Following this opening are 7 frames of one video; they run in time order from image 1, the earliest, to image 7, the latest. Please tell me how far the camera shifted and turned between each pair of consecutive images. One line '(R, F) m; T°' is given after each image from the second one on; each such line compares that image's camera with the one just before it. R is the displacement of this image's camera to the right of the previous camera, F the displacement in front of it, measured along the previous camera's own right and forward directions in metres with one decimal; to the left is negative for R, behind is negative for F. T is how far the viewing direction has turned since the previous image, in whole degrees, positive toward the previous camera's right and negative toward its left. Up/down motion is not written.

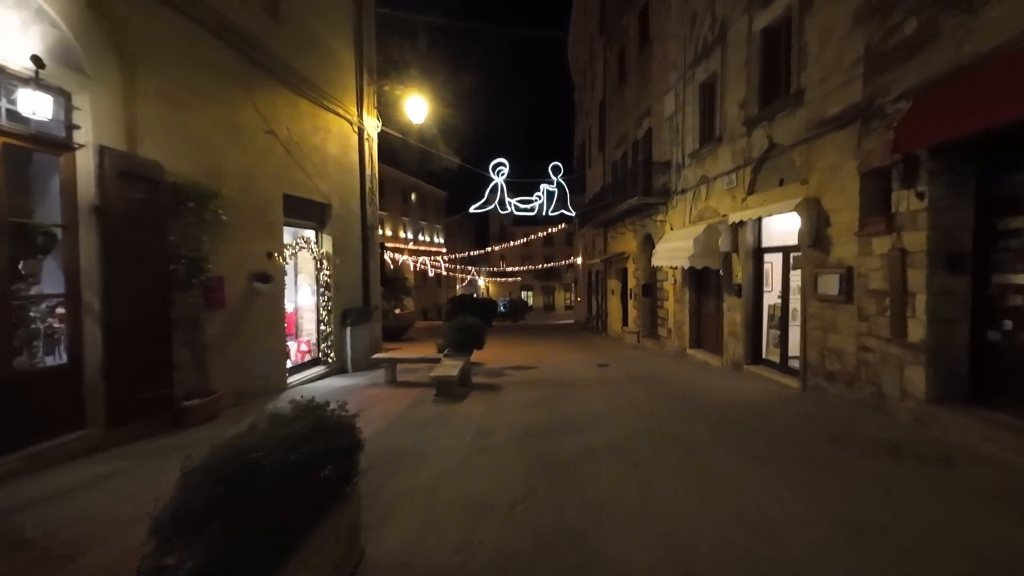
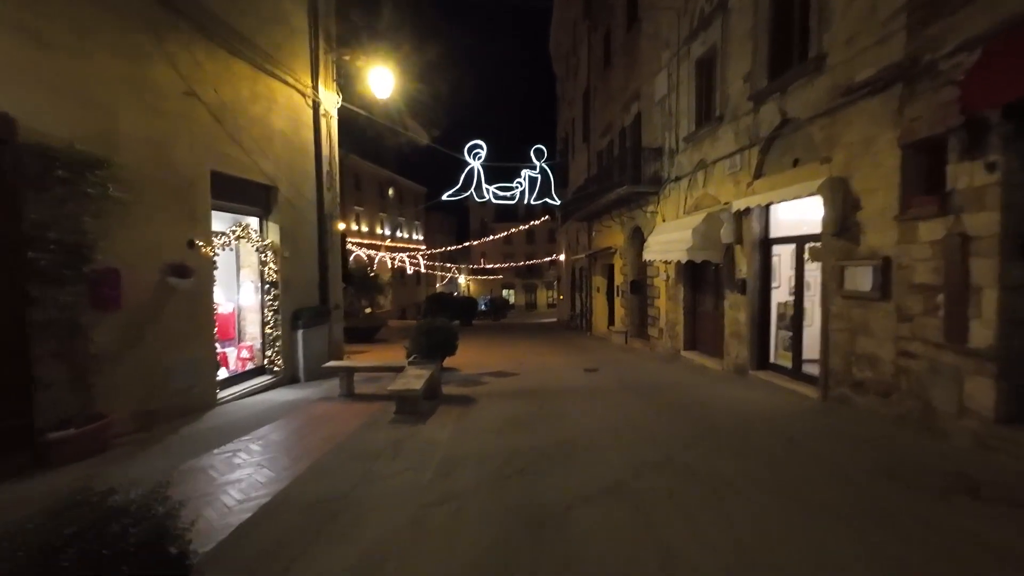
(+0.1, +1.3) m; +2°
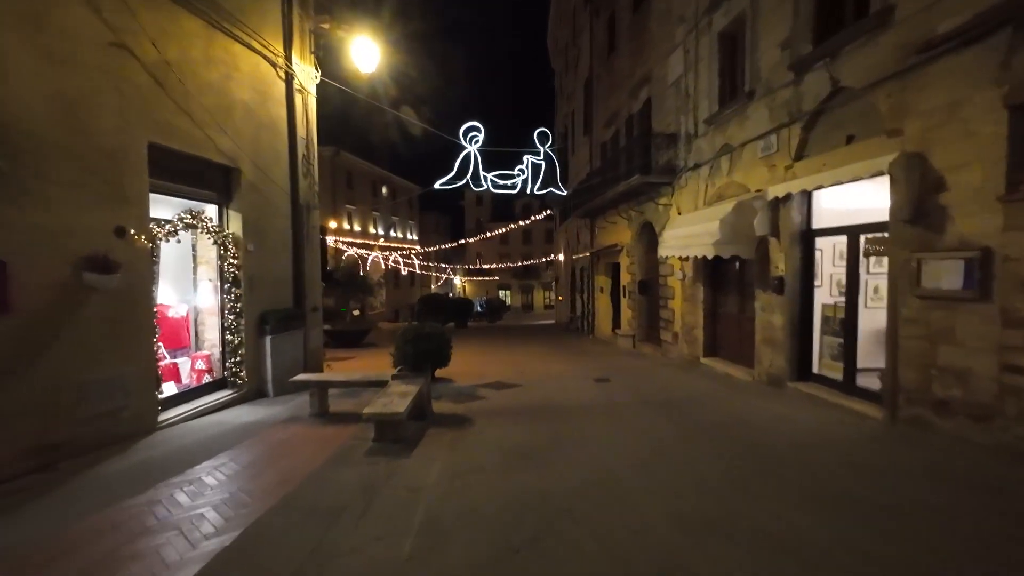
(-0.1, +1.3) m; +1°
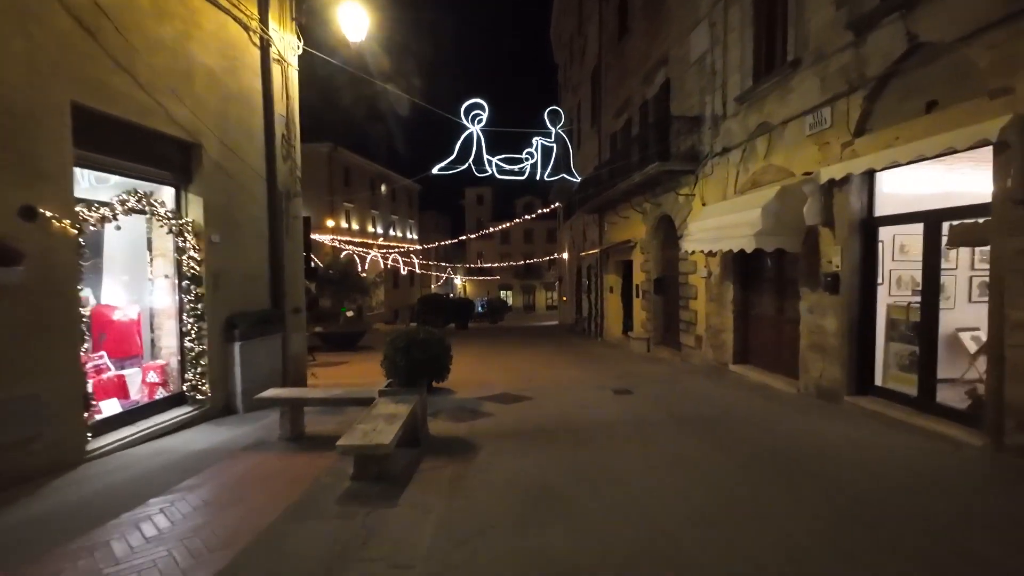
(-0.1, +1.2) m; 0°
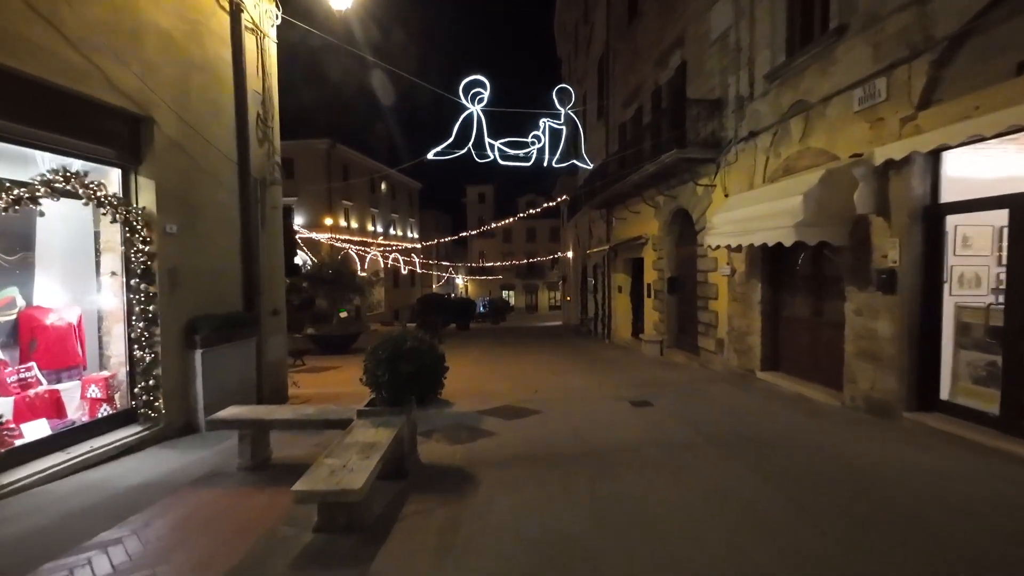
(0.0, +1.0) m; 0°
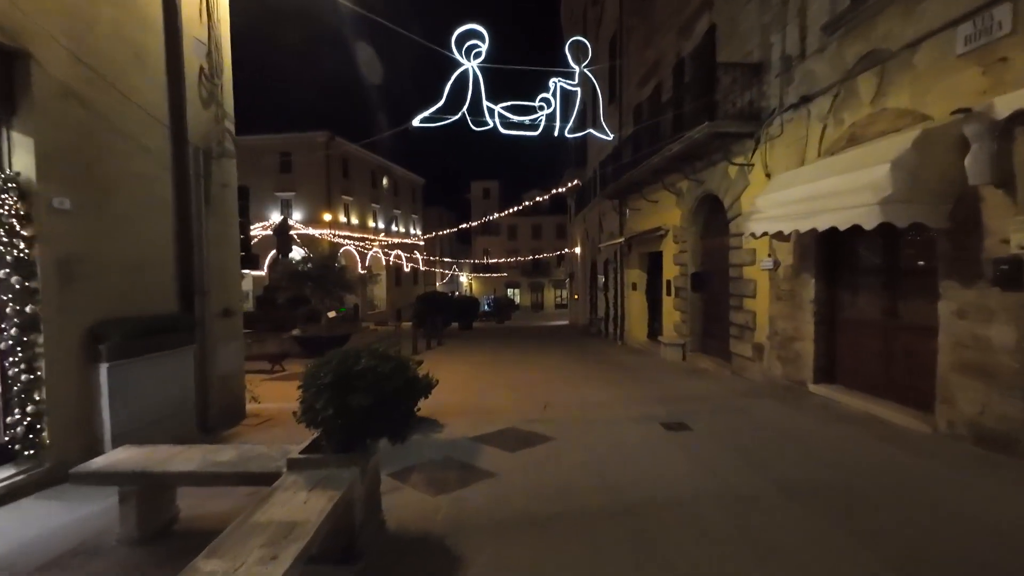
(0.0, +1.4) m; -1°
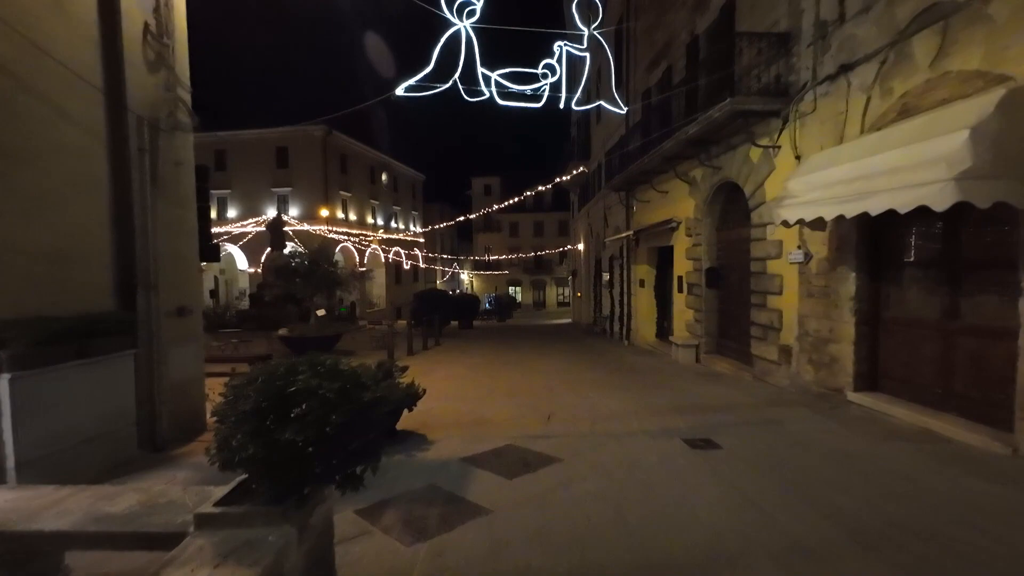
(0.0, +0.9) m; 0°
